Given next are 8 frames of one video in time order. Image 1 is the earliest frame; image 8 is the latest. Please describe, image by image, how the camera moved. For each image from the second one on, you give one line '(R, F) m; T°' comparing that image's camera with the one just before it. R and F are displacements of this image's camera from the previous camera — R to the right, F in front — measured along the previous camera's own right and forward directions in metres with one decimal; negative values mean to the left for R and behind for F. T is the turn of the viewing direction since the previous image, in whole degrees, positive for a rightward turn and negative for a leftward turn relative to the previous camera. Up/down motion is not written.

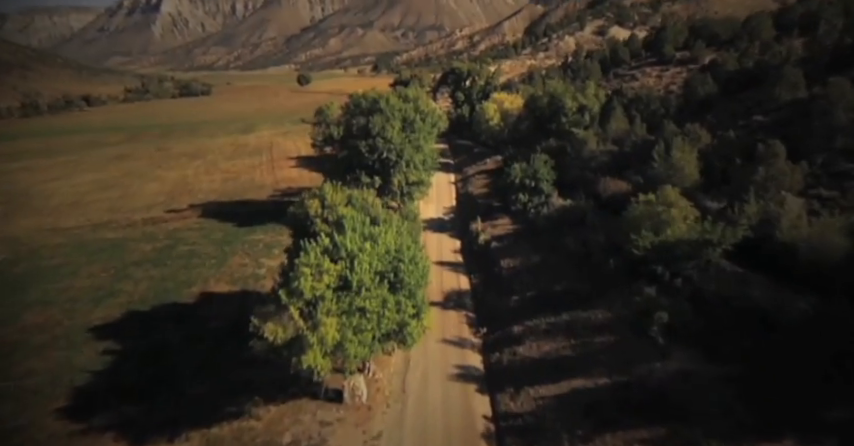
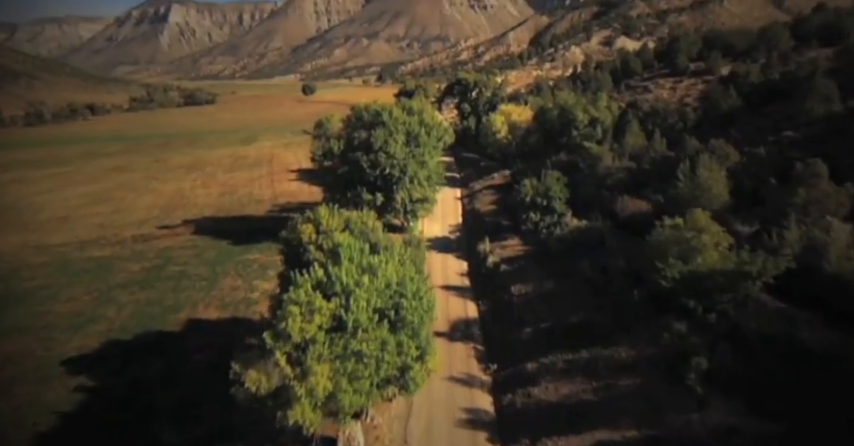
(0.0, +1.3) m; 0°
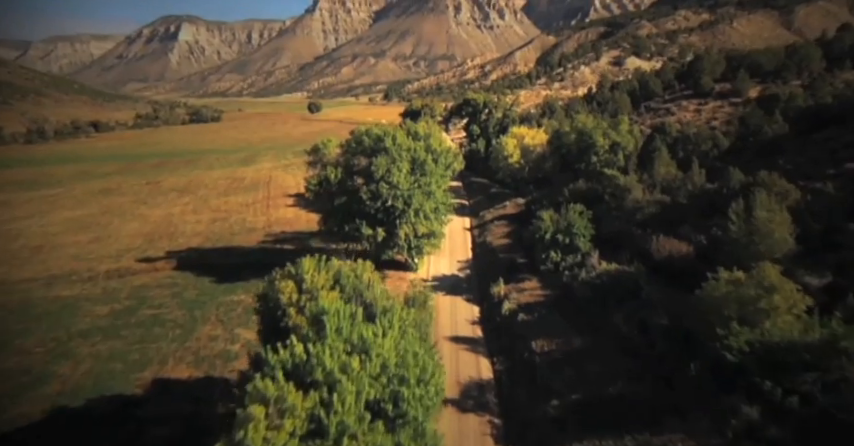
(-0.1, +2.3) m; -1°
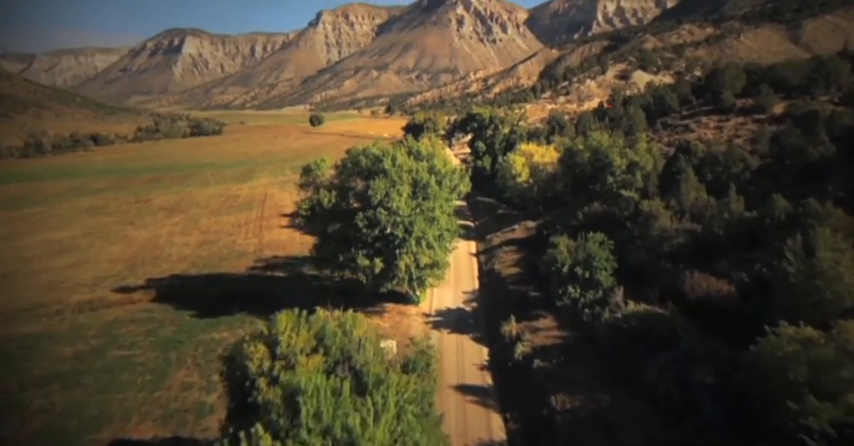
(0.0, +1.8) m; 0°
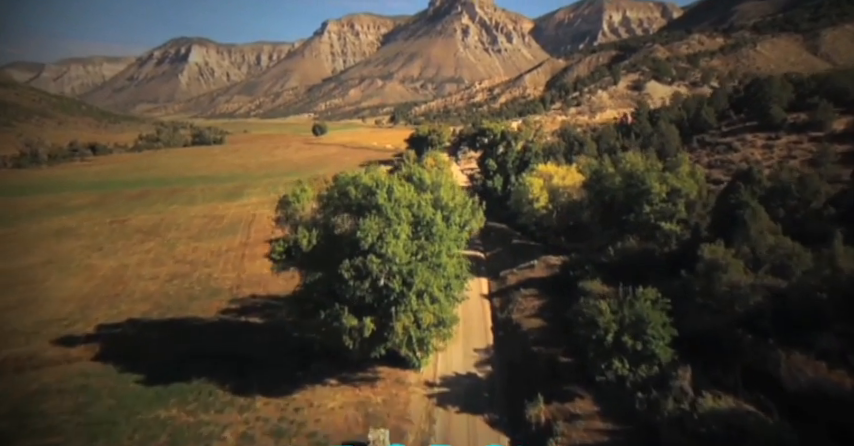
(0.0, +3.5) m; 0°
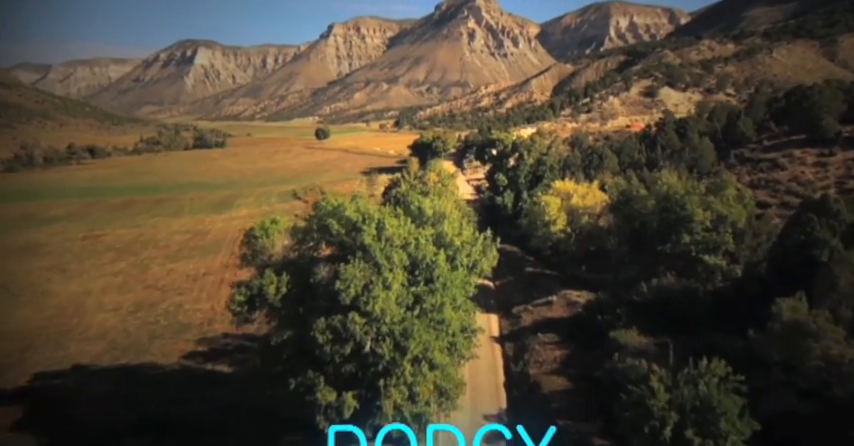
(+0.1, +3.0) m; 0°
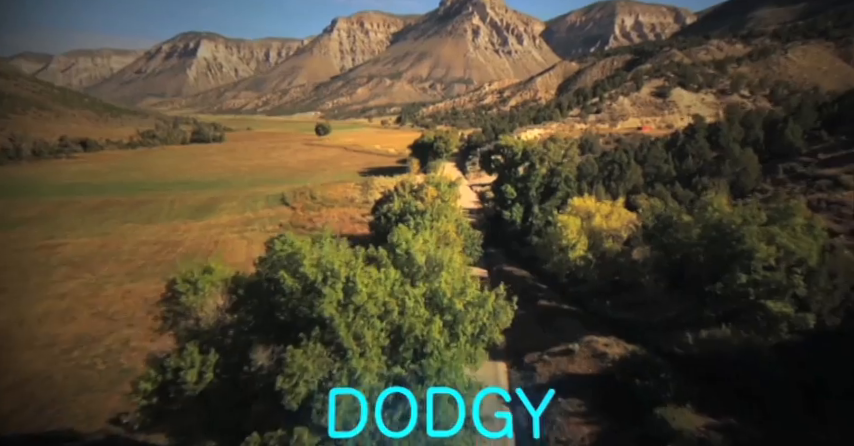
(+0.1, +3.4) m; 0°
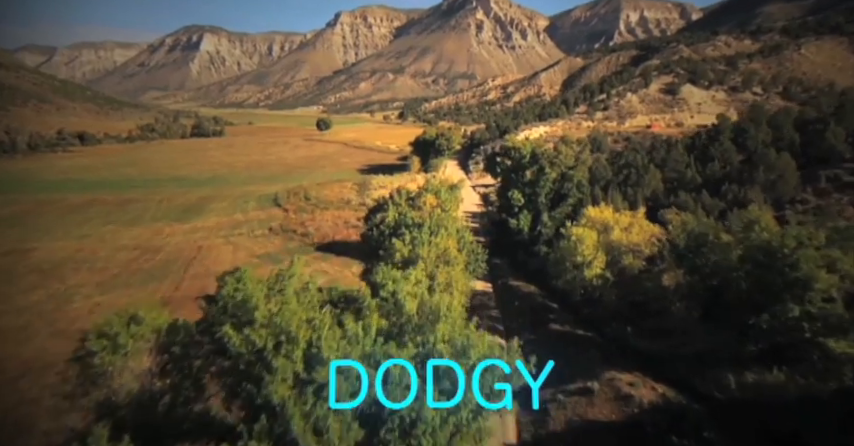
(+0.1, +2.1) m; 0°
